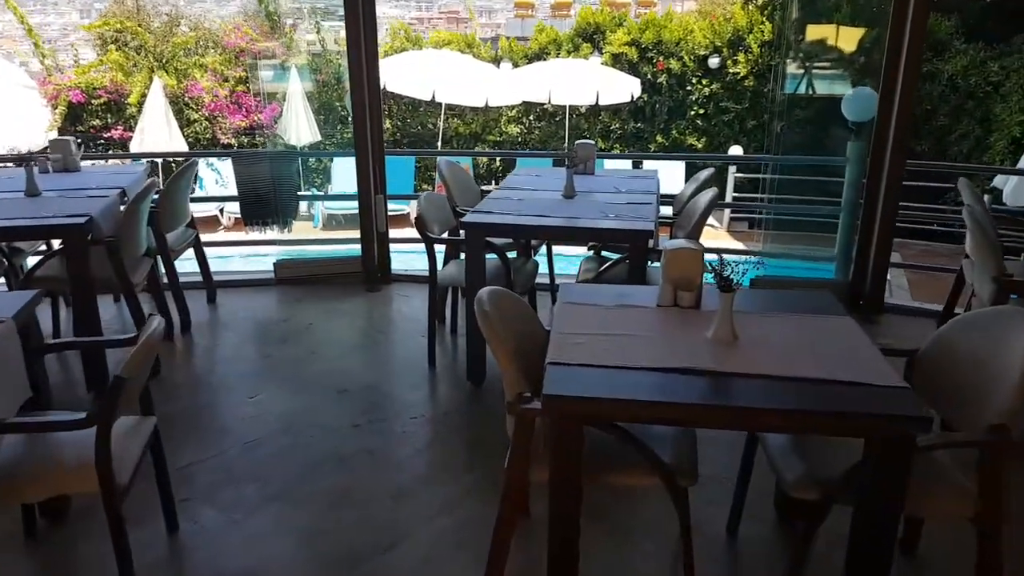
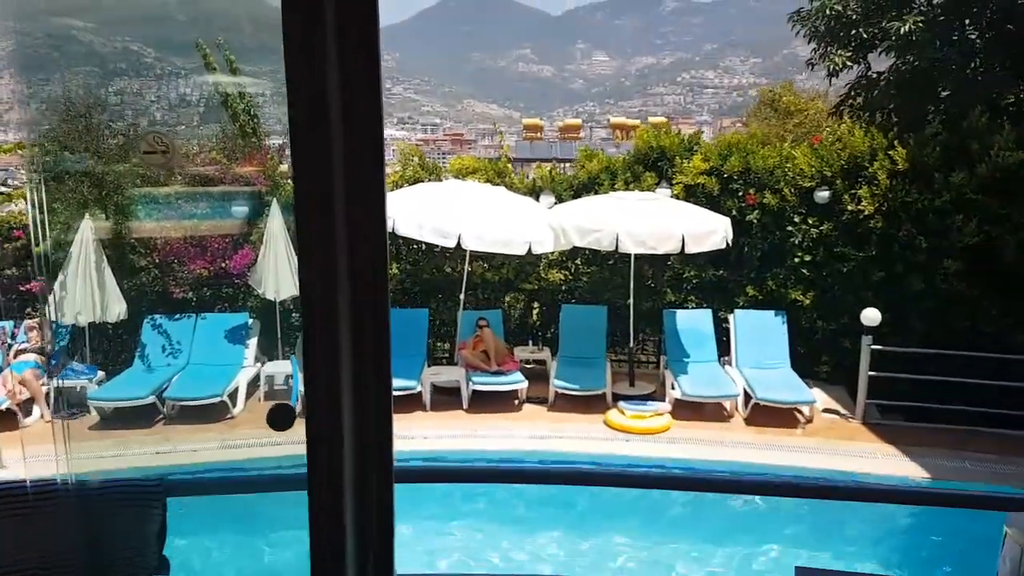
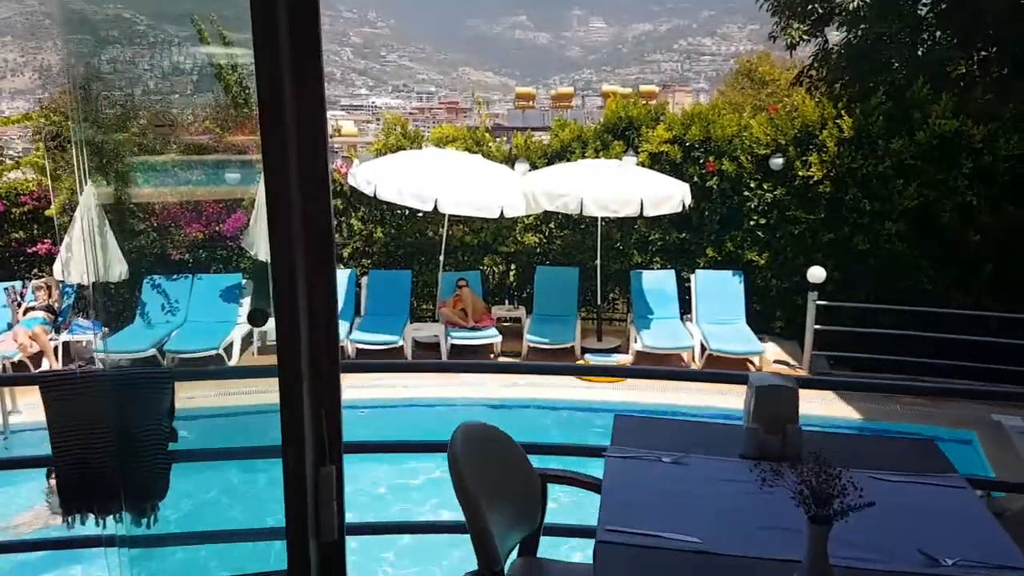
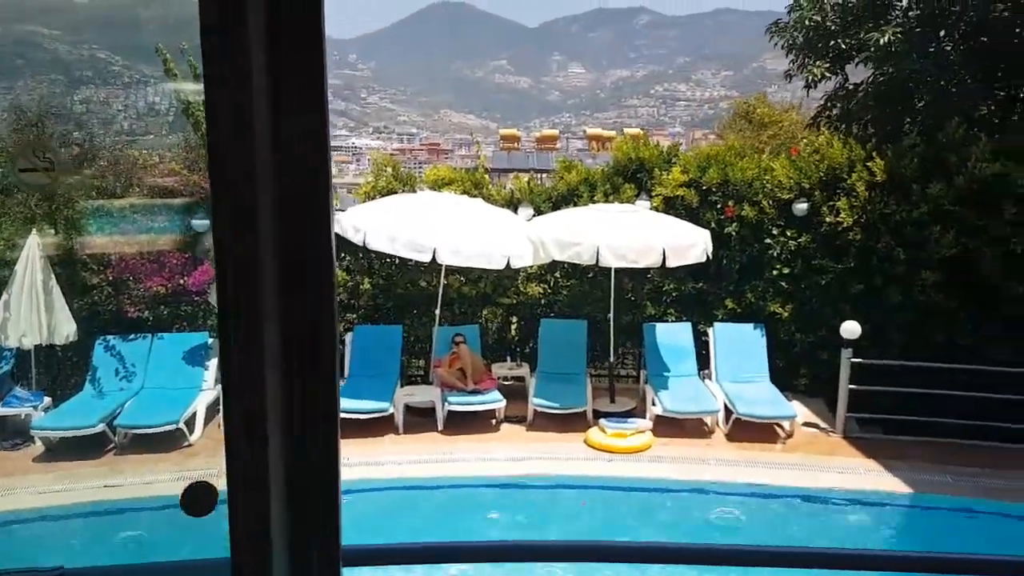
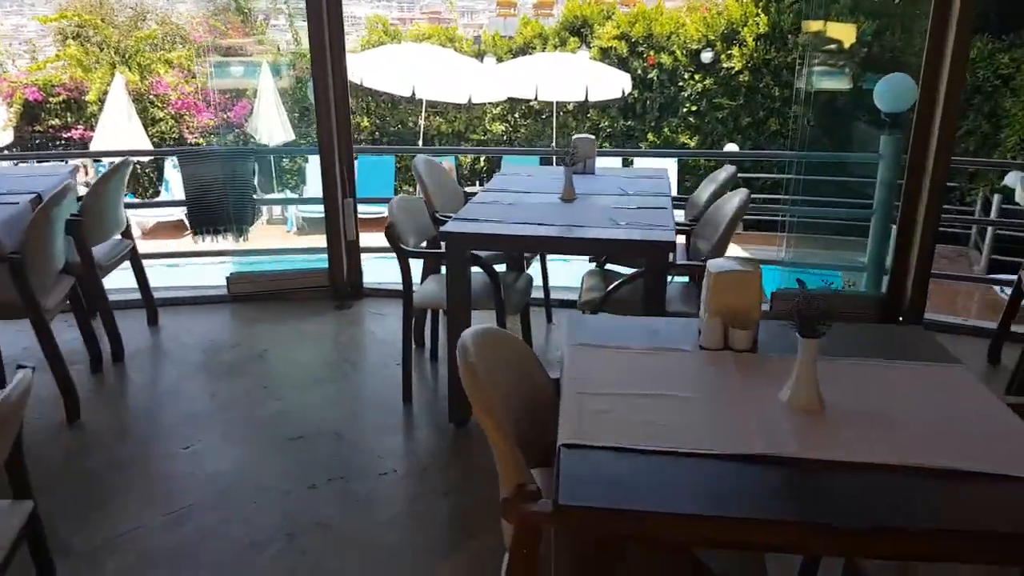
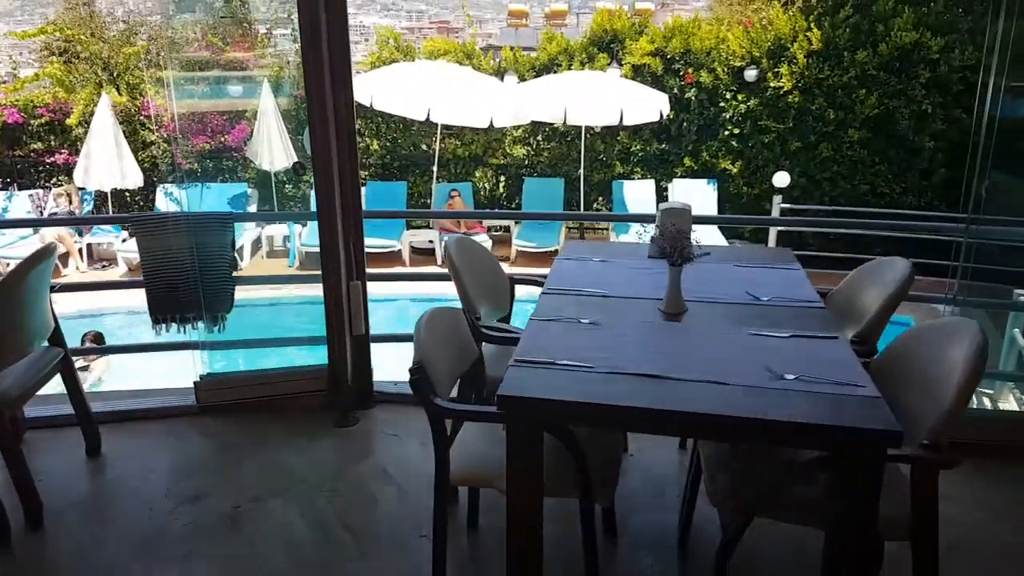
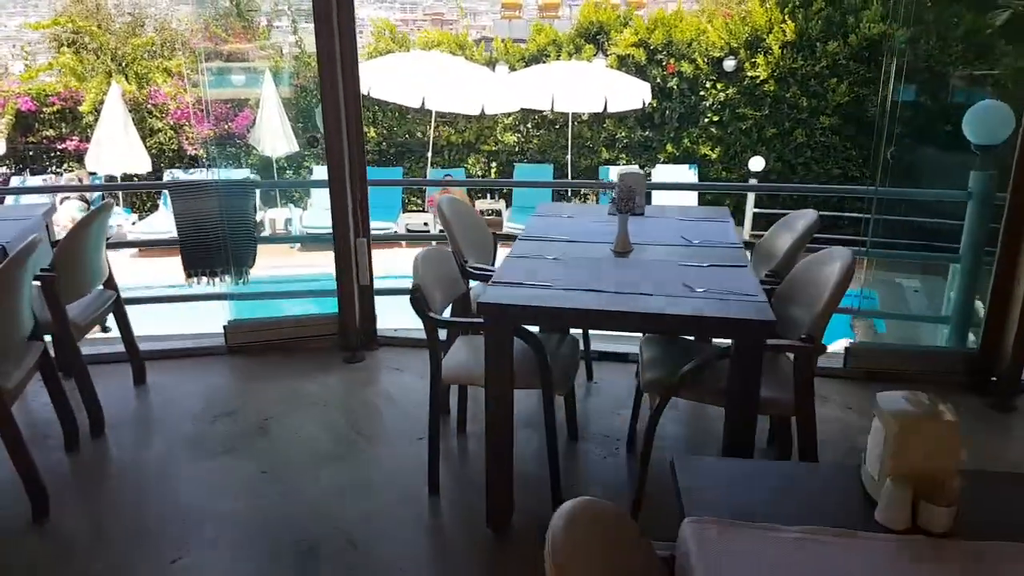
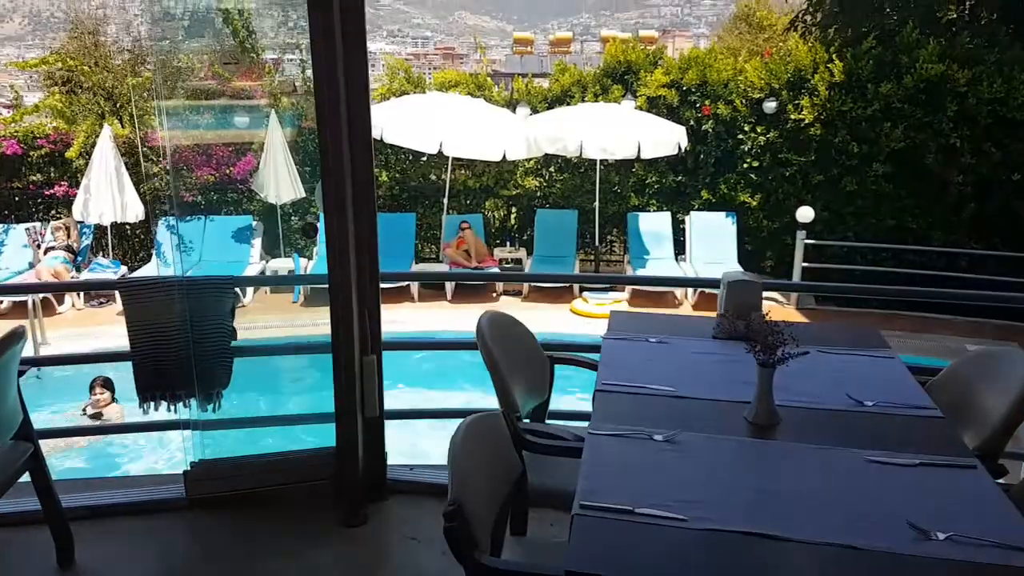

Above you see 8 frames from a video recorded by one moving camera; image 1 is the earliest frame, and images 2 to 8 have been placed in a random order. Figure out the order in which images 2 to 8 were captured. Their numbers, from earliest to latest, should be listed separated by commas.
5, 7, 6, 8, 3, 2, 4
